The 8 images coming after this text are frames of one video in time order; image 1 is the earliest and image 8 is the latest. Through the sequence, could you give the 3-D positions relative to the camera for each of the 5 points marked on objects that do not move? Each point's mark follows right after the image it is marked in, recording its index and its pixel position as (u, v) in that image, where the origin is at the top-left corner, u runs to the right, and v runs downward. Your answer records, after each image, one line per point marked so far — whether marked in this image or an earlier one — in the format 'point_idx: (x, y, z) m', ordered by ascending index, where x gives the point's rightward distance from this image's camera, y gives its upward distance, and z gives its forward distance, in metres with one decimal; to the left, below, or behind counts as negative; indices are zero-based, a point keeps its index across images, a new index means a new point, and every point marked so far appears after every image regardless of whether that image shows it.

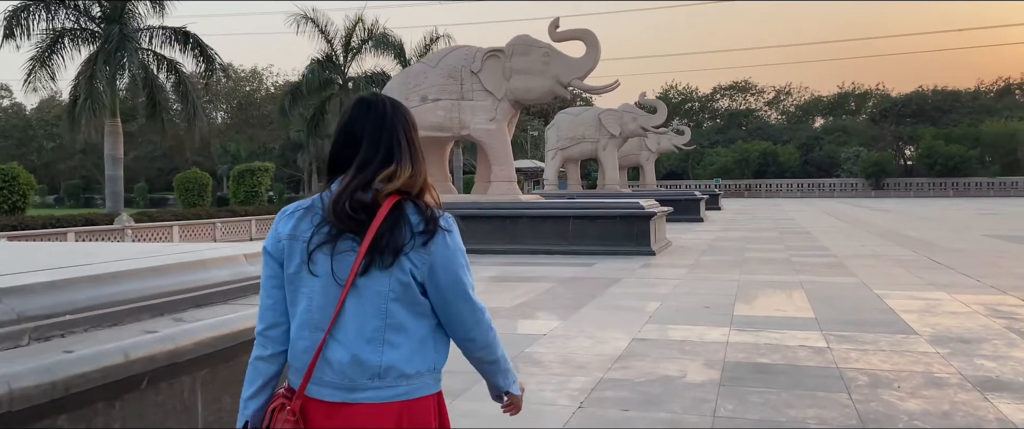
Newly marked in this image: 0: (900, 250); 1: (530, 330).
0: (+6.1, -0.6, +12.3) m
1: (+0.2, -0.9, +6.0) m
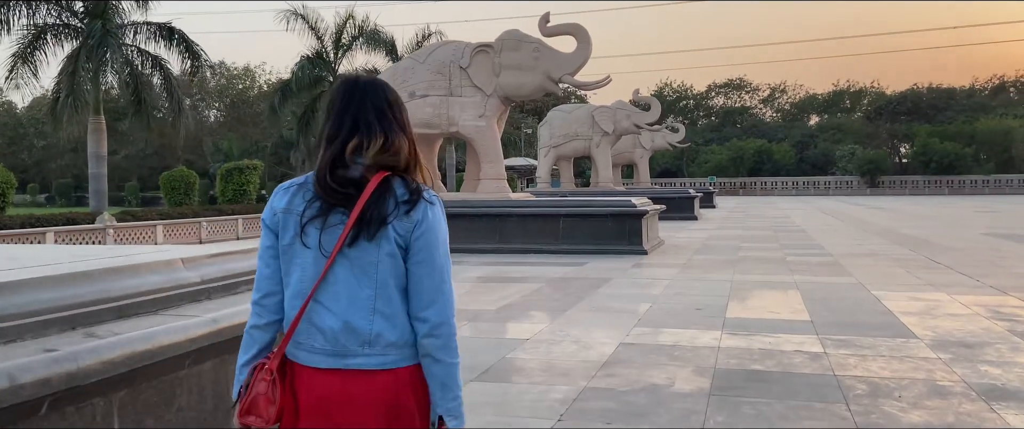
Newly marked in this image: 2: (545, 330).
0: (+6.0, -0.5, +12.1) m
1: (0.0, -0.9, +5.8) m
2: (+0.3, -0.8, +5.8) m
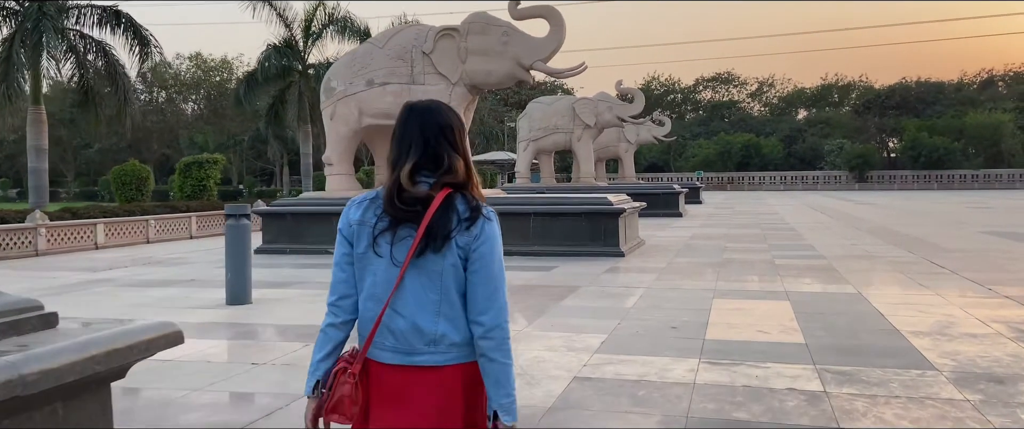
0: (+5.5, -0.5, +11.2) m
1: (-0.4, -0.9, +4.8) m
2: (-0.1, -0.9, +4.8) m
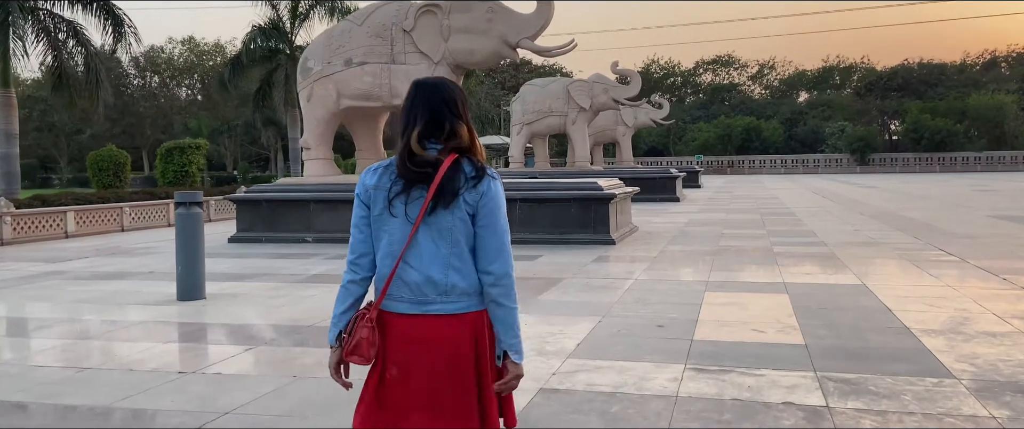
0: (+5.3, -0.3, +10.7) m
1: (-0.6, -0.8, +4.3) m
2: (-0.3, -0.8, +4.3) m
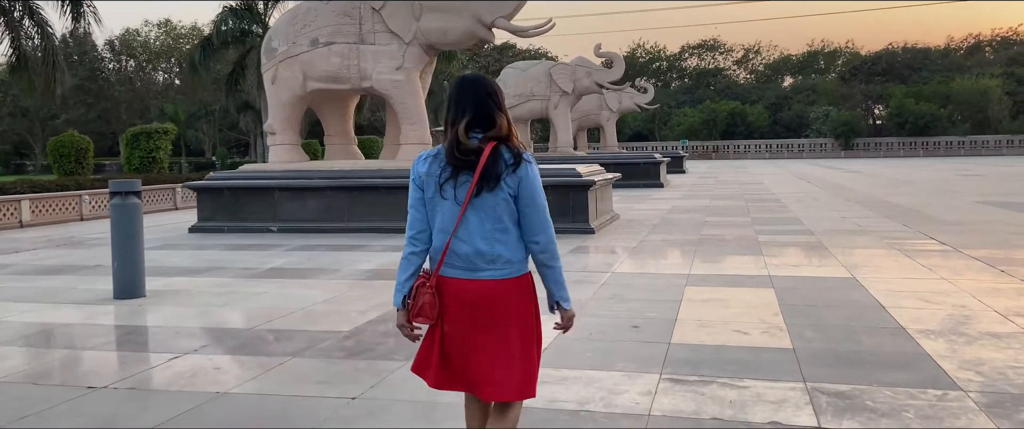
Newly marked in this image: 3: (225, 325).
0: (+4.9, -0.1, +10.3) m
1: (-0.8, -0.8, +3.8) m
2: (-0.5, -0.8, +3.8) m
3: (-1.8, -0.7, +4.9) m
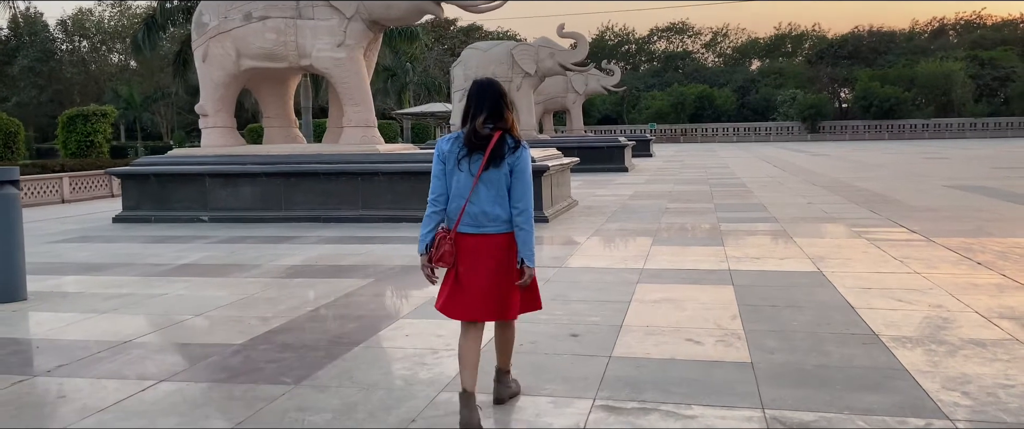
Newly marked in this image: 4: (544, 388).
0: (+4.3, +0.1, +9.8) m
1: (-1.2, -0.8, +3.1) m
2: (-0.9, -0.7, +3.2) m
3: (-2.2, -0.7, +4.2) m
4: (+0.1, -0.7, +3.3) m
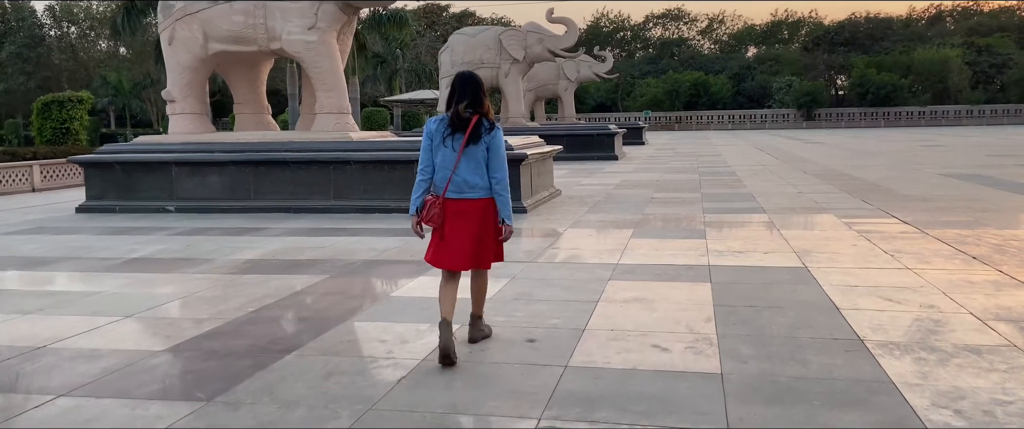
0: (+4.1, +0.2, +9.5) m
1: (-1.4, -0.7, +2.8) m
2: (-1.1, -0.7, +2.9) m
3: (-2.5, -0.6, +3.9) m
4: (-0.1, -0.7, +2.9) m
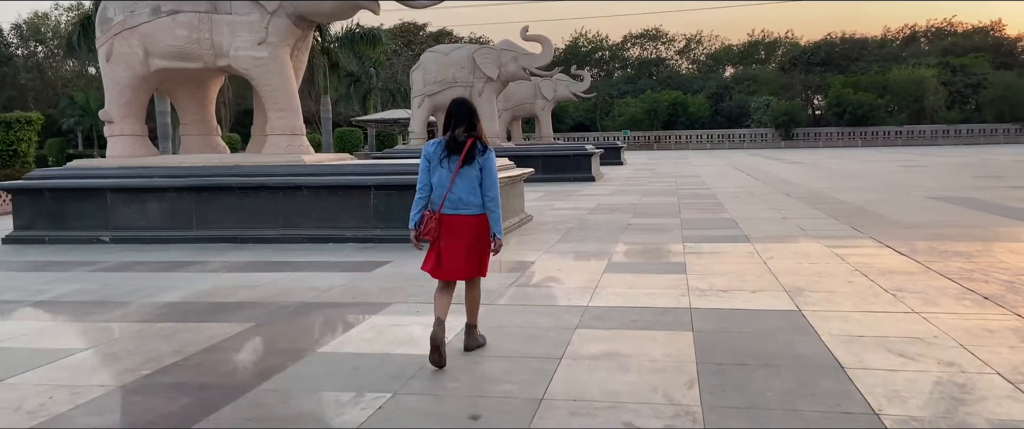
0: (+3.7, -0.1, +8.9) m
1: (-1.6, -0.9, +2.1) m
2: (-1.4, -0.9, +2.1) m
3: (-2.7, -0.8, +3.1) m
4: (-0.3, -0.9, +2.2) m
